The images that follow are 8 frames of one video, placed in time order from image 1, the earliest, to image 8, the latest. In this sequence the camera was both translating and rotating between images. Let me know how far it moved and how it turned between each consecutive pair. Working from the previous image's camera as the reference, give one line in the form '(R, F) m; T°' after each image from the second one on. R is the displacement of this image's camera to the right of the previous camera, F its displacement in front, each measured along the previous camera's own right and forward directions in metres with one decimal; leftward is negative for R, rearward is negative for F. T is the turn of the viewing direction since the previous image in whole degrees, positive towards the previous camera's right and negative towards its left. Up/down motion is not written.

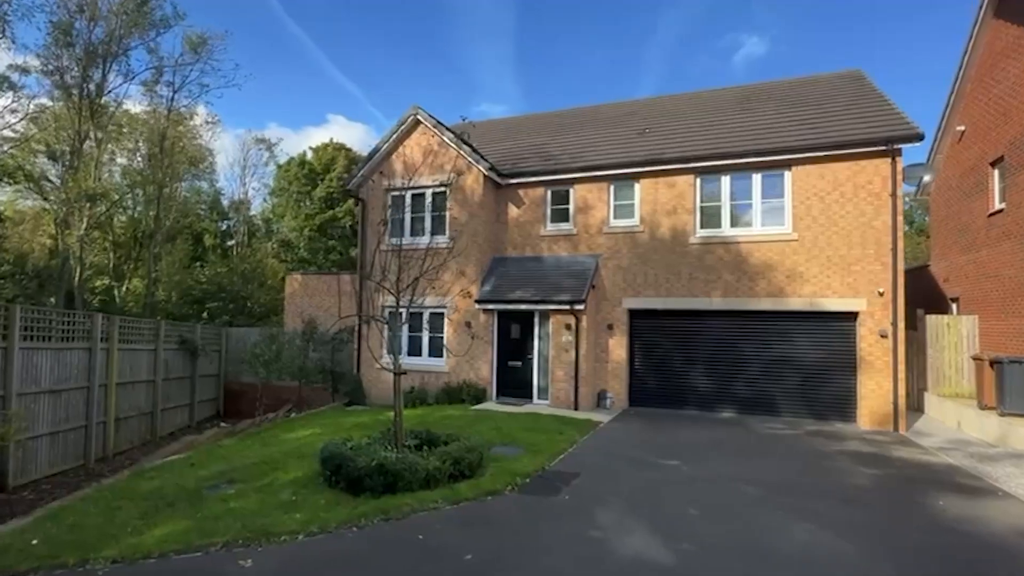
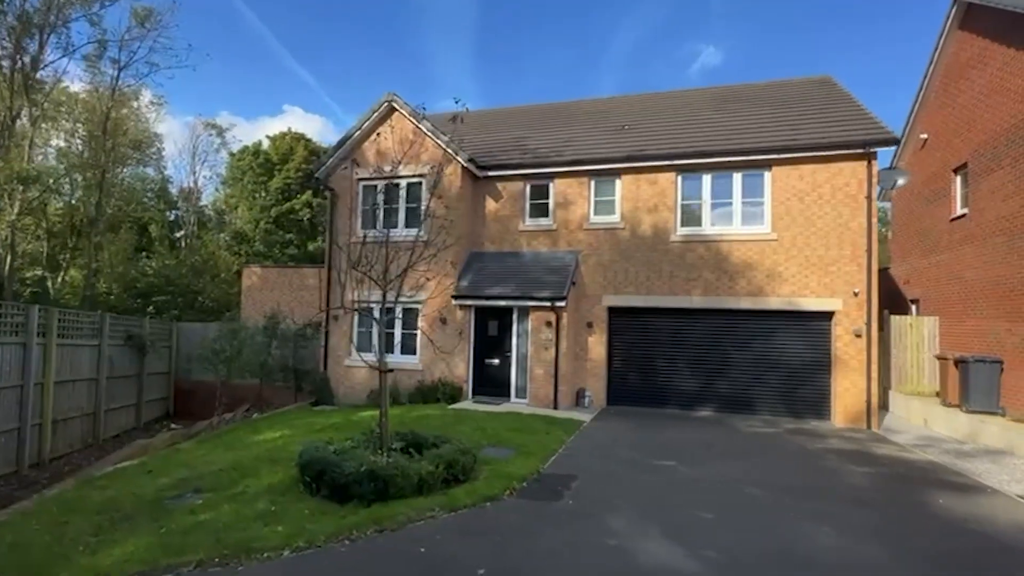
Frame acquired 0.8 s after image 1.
(-0.9, +0.4) m; +5°
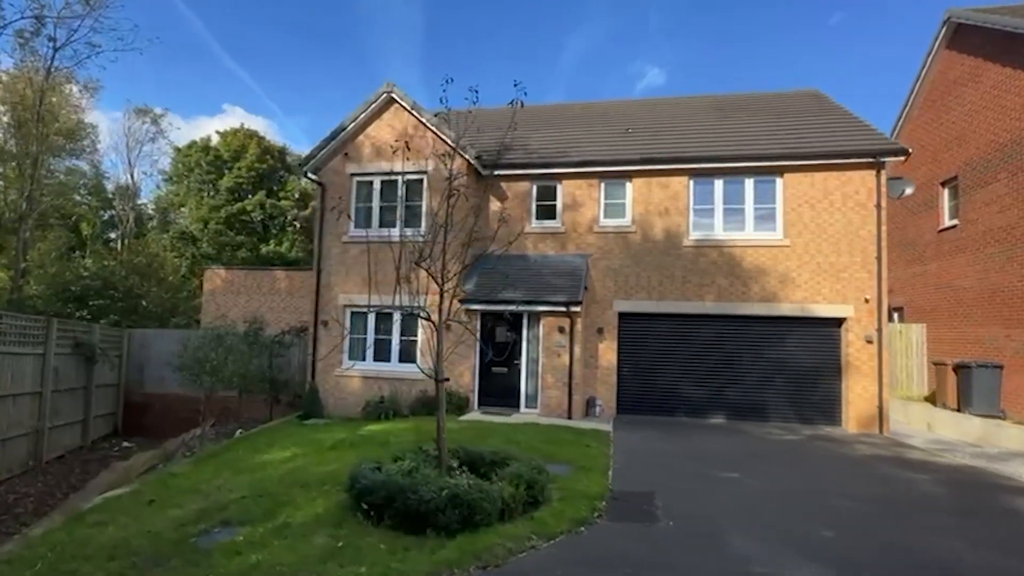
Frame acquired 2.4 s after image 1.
(-2.0, +0.8) m; +7°
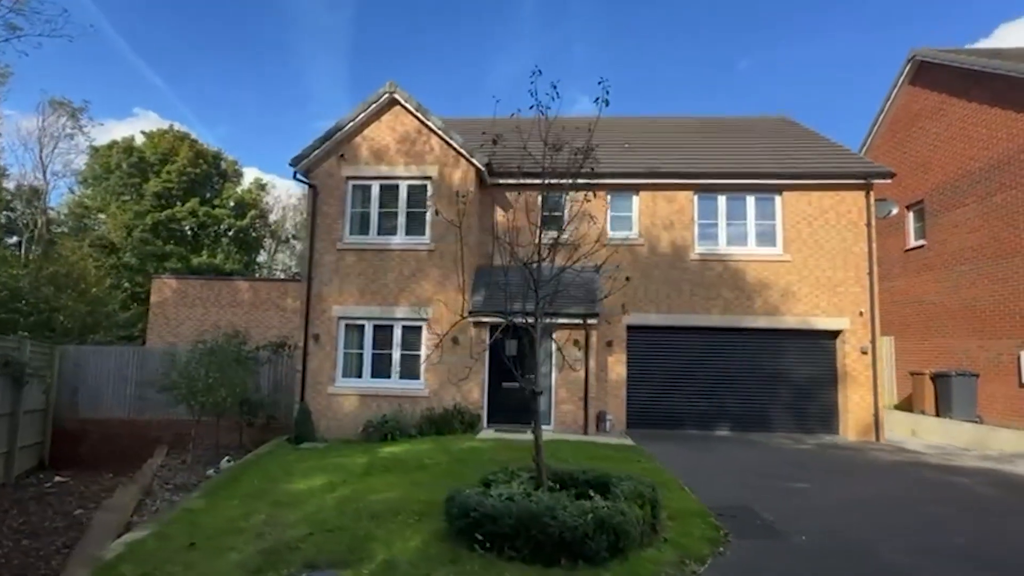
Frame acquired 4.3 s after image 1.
(-2.6, +0.8) m; +9°
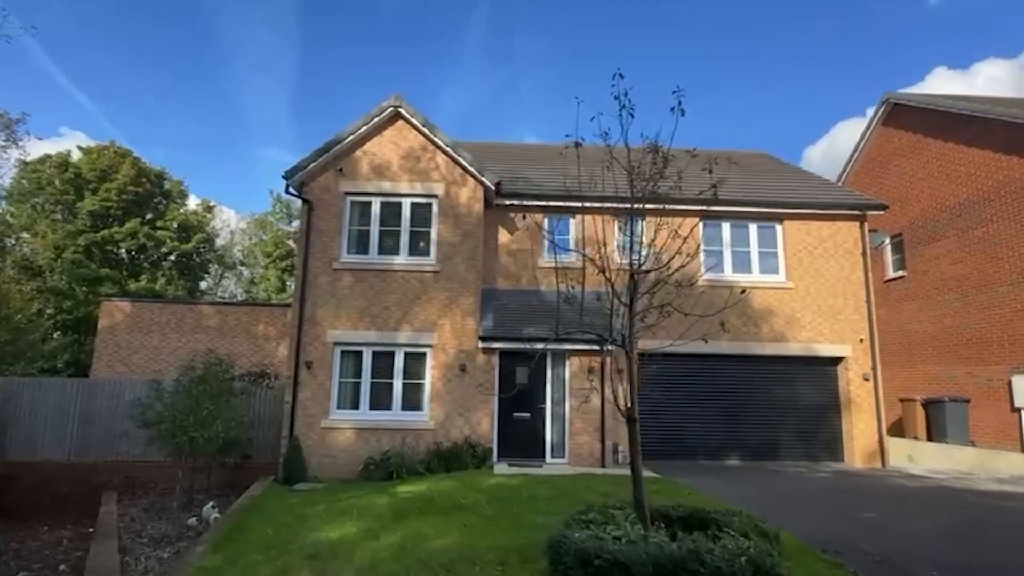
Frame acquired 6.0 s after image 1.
(-2.0, +1.0) m; +7°
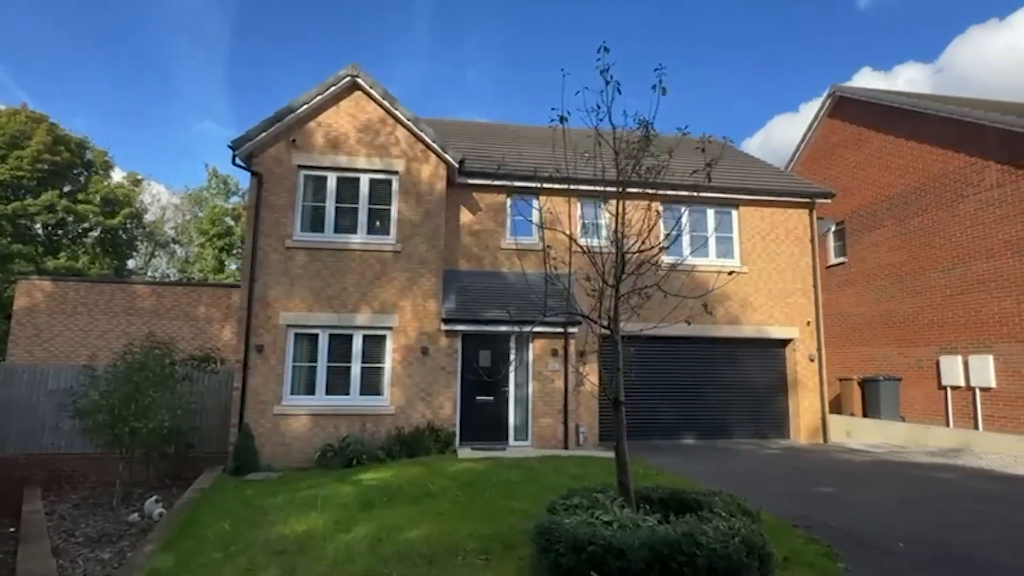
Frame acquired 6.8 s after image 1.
(-0.6, +0.3) m; +6°
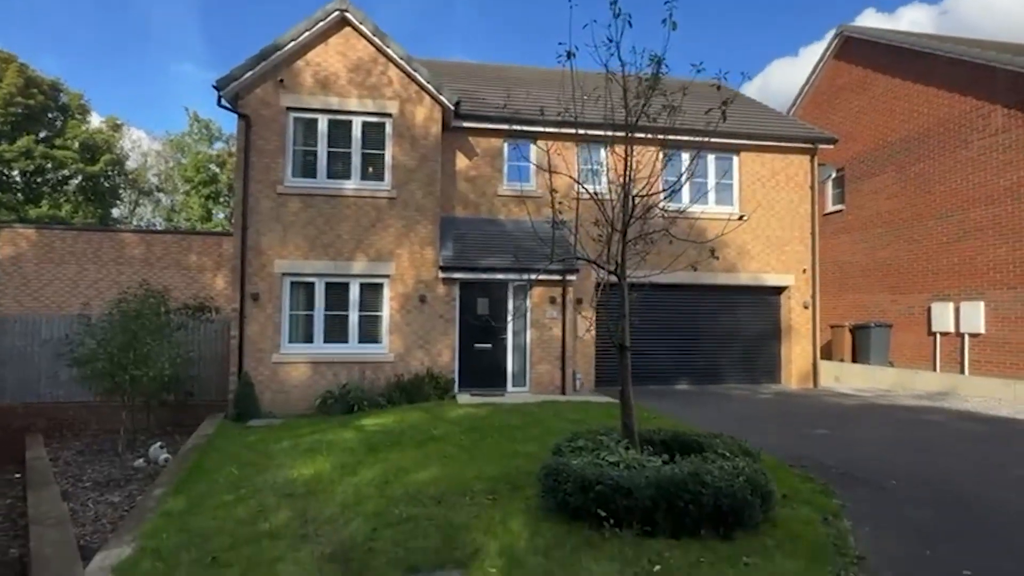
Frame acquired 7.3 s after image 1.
(-0.2, 0.0) m; +1°
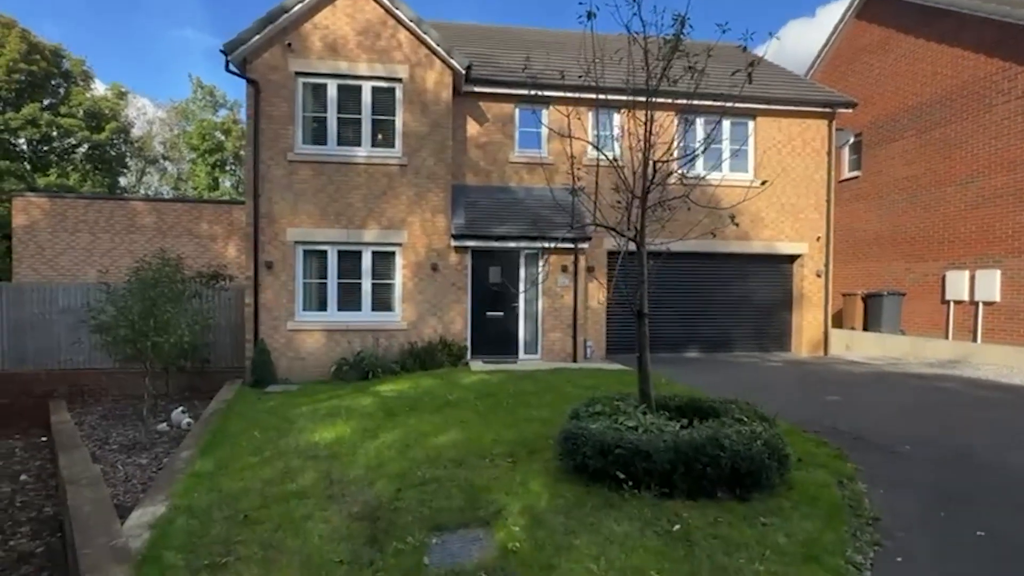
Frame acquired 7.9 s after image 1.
(-0.2, -0.1) m; 0°
